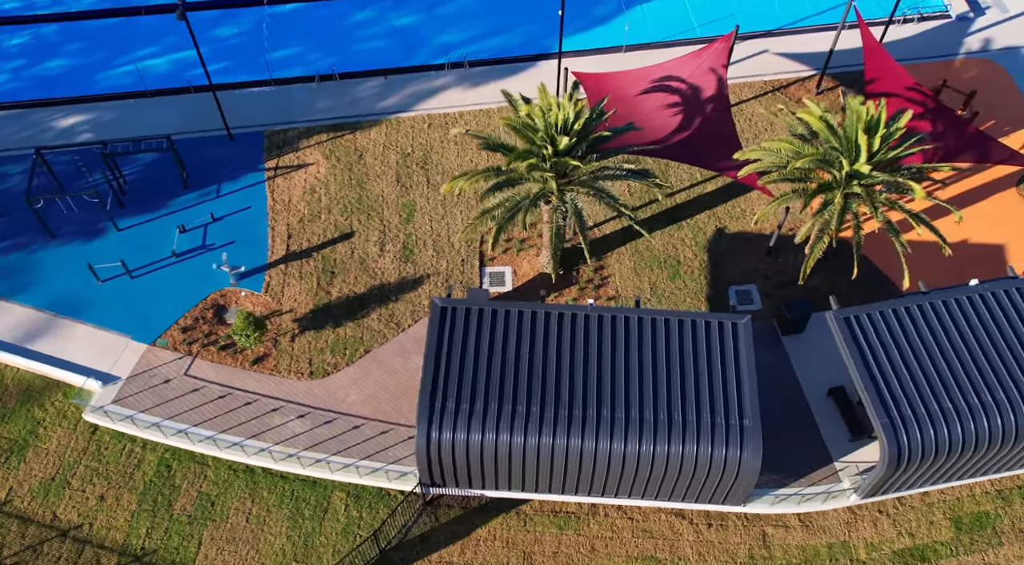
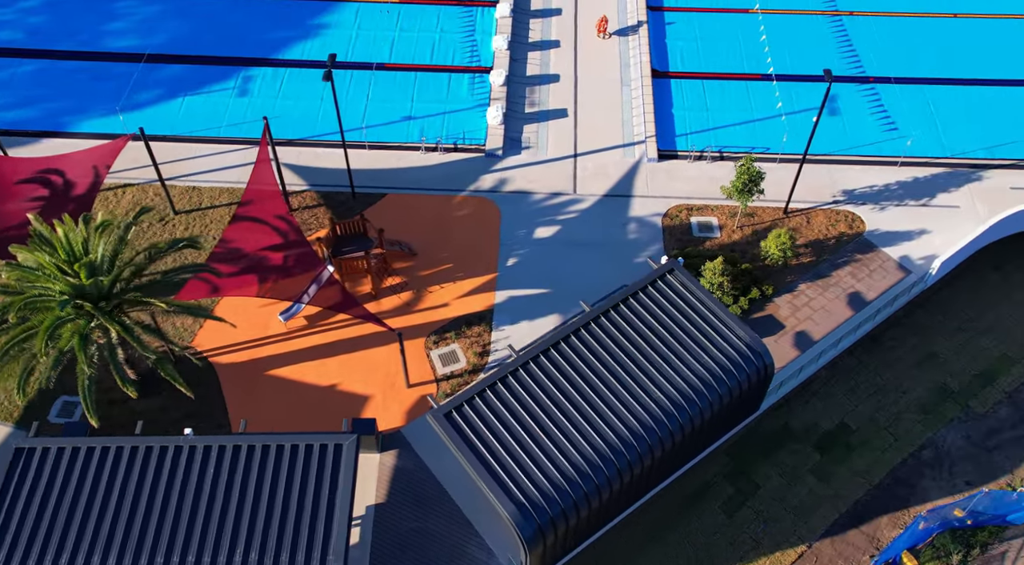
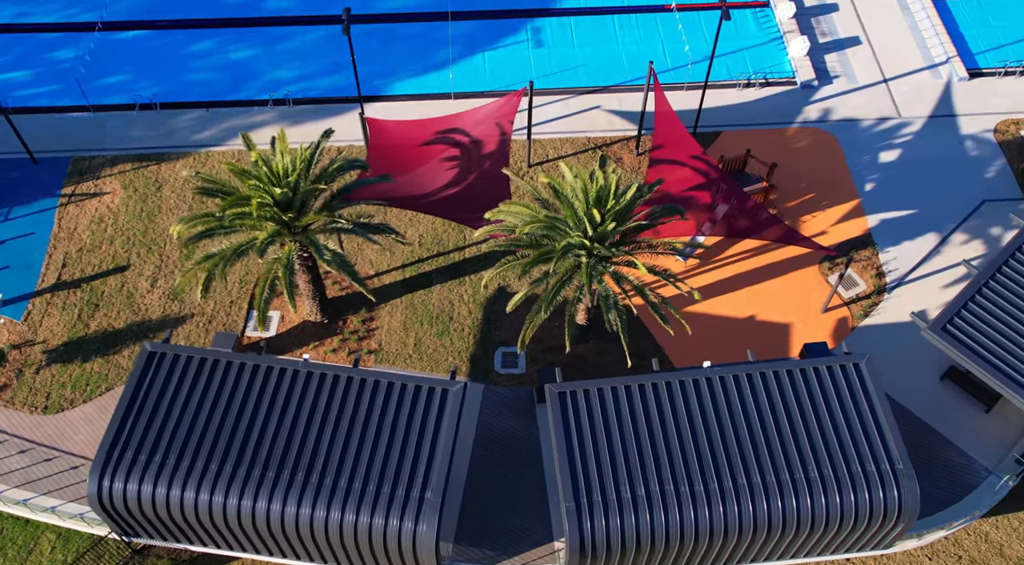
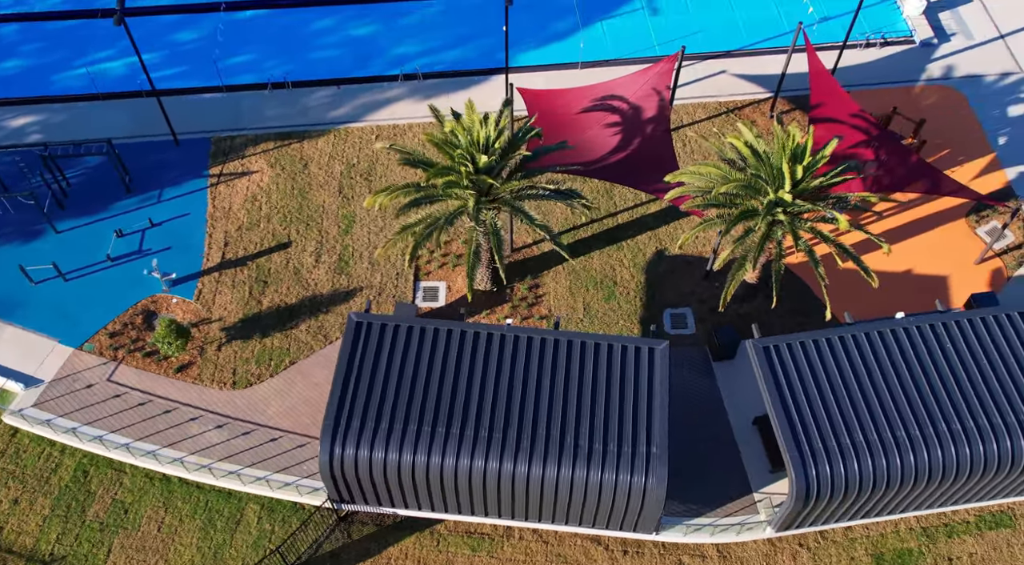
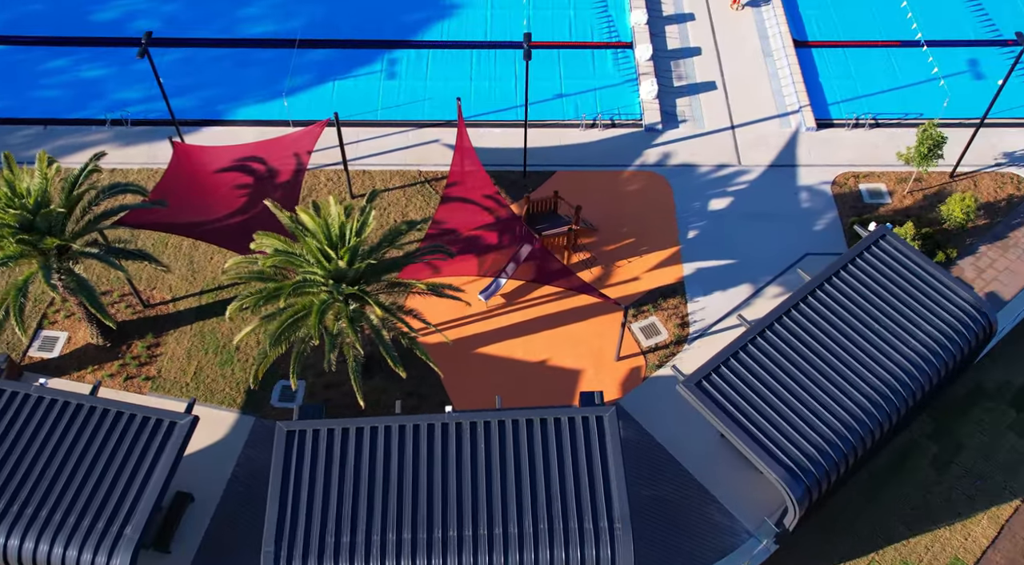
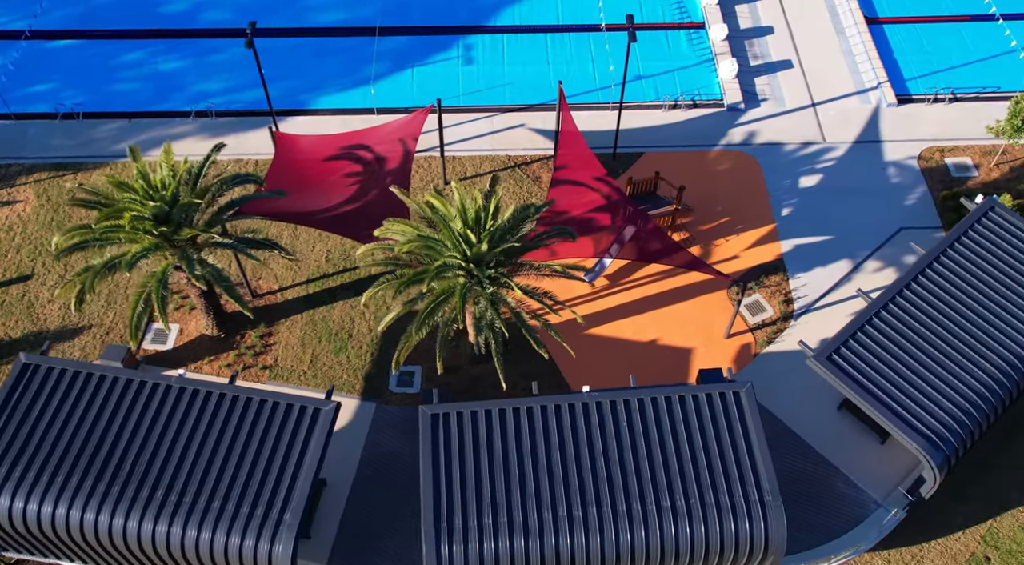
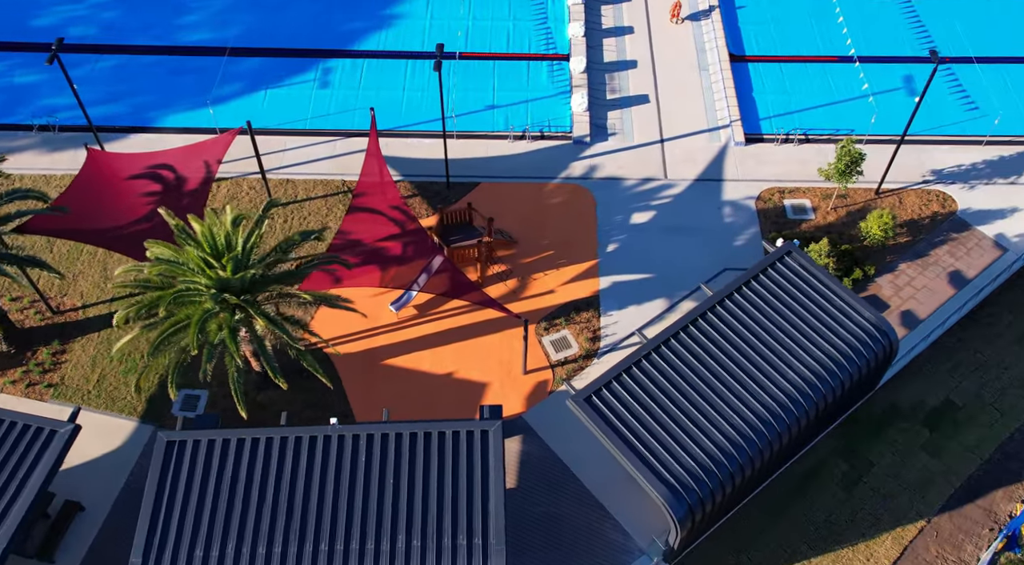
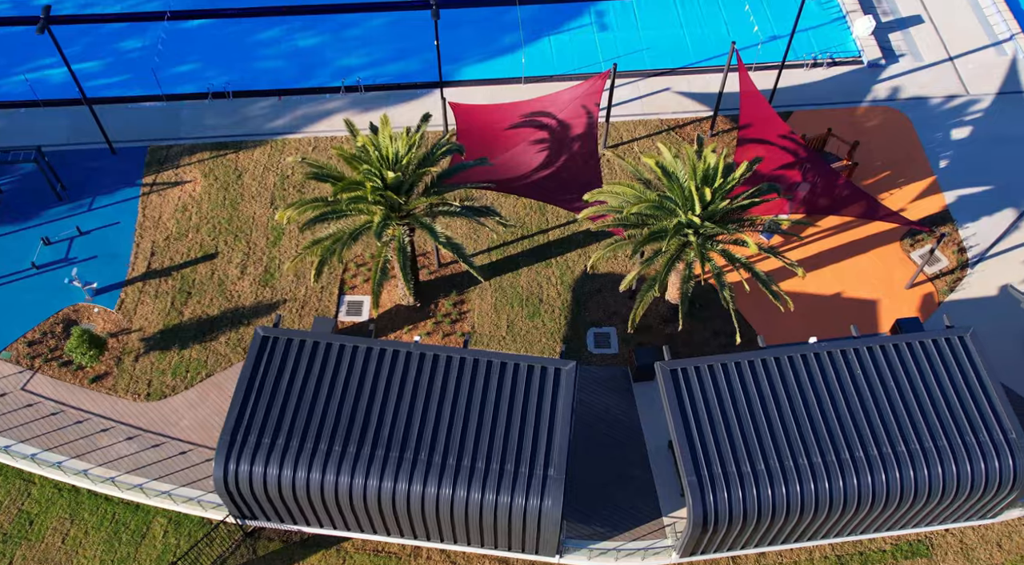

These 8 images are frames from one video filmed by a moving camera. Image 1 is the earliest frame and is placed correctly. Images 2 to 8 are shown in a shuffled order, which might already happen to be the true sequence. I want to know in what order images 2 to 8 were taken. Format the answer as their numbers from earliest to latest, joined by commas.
4, 8, 3, 6, 5, 7, 2
